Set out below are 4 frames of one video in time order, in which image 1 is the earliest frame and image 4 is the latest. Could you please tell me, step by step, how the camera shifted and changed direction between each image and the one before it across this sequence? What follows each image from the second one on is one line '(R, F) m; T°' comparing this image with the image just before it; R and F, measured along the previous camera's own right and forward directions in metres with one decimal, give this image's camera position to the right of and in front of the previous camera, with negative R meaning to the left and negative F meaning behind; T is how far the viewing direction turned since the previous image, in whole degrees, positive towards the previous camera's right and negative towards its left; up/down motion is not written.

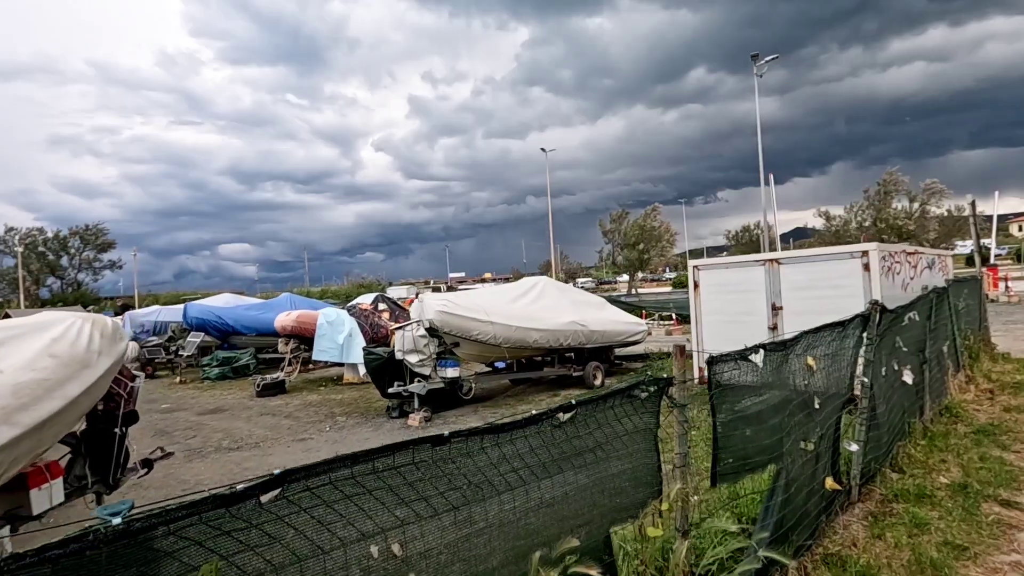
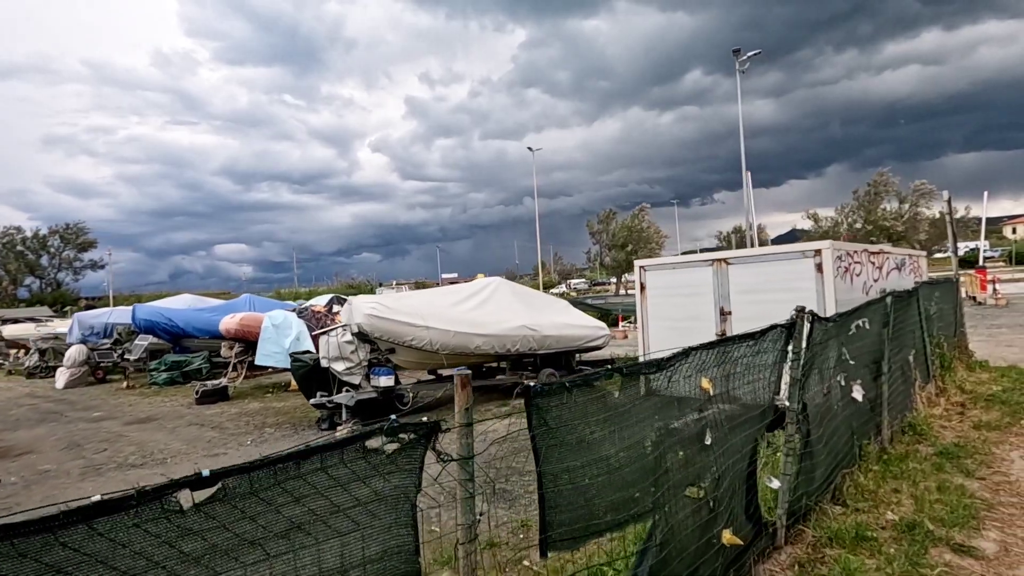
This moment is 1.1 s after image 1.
(+1.0, +0.7) m; 0°
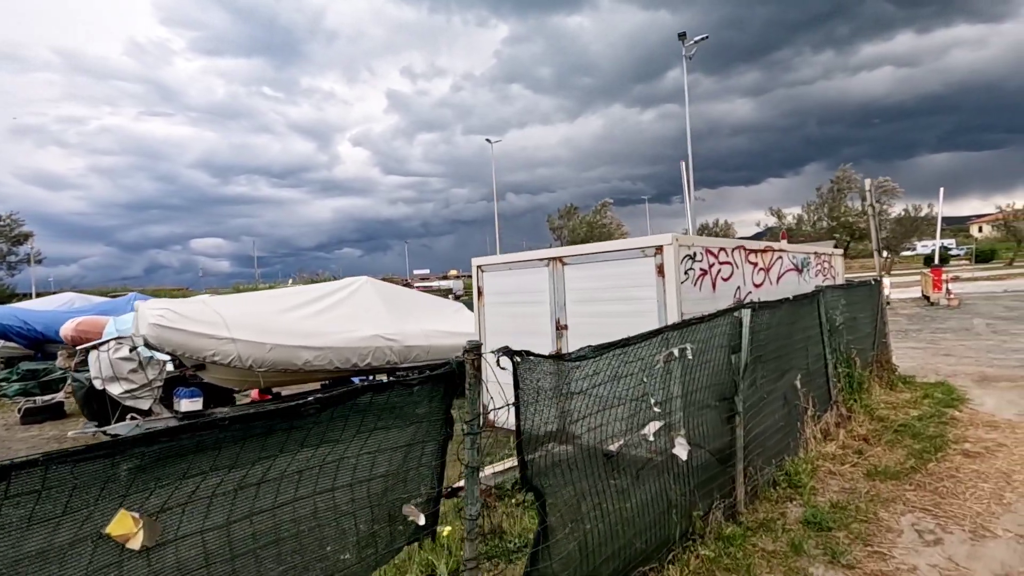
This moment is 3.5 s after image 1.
(+2.1, +1.6) m; +2°
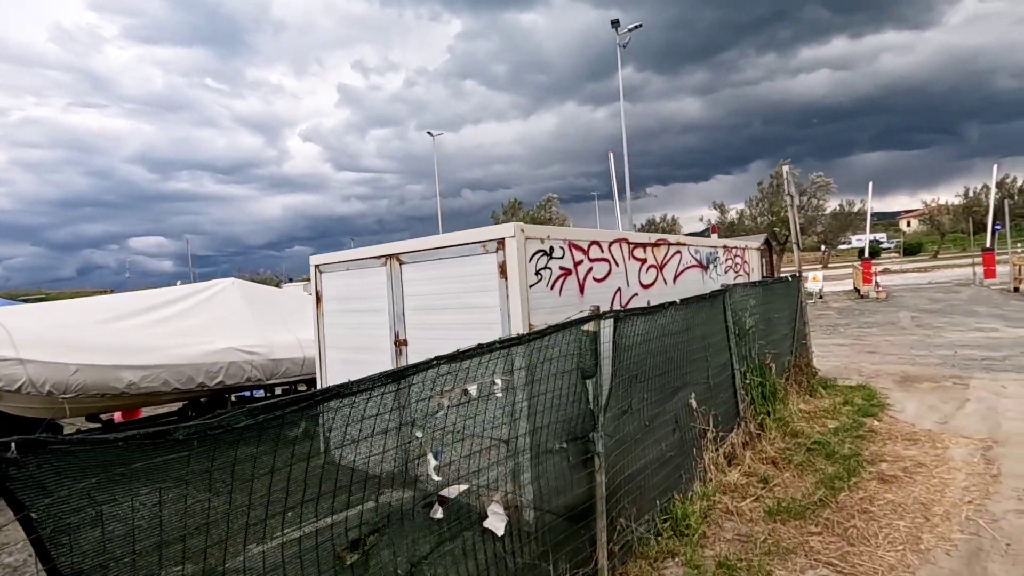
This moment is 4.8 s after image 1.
(+1.0, +1.1) m; +5°
